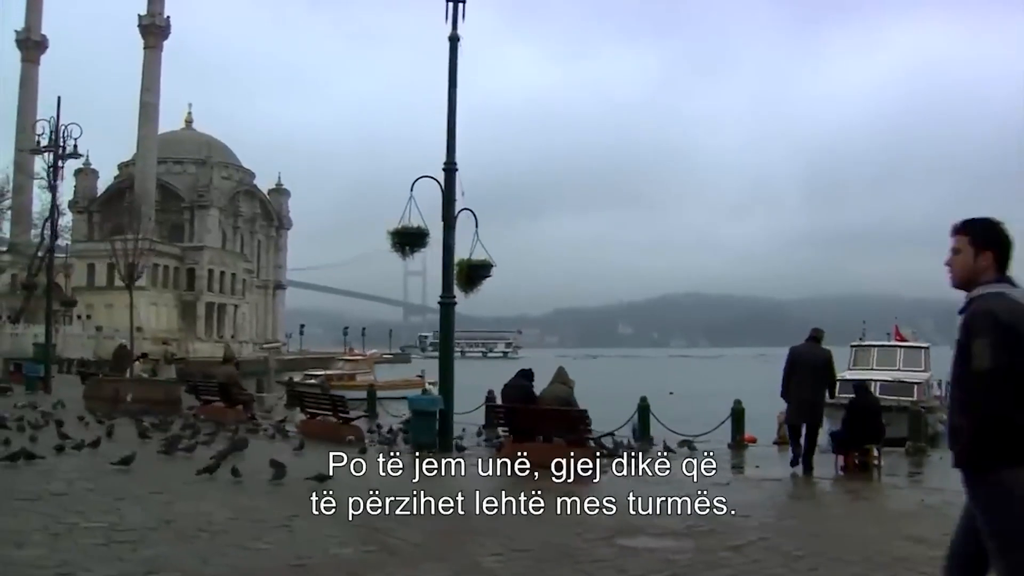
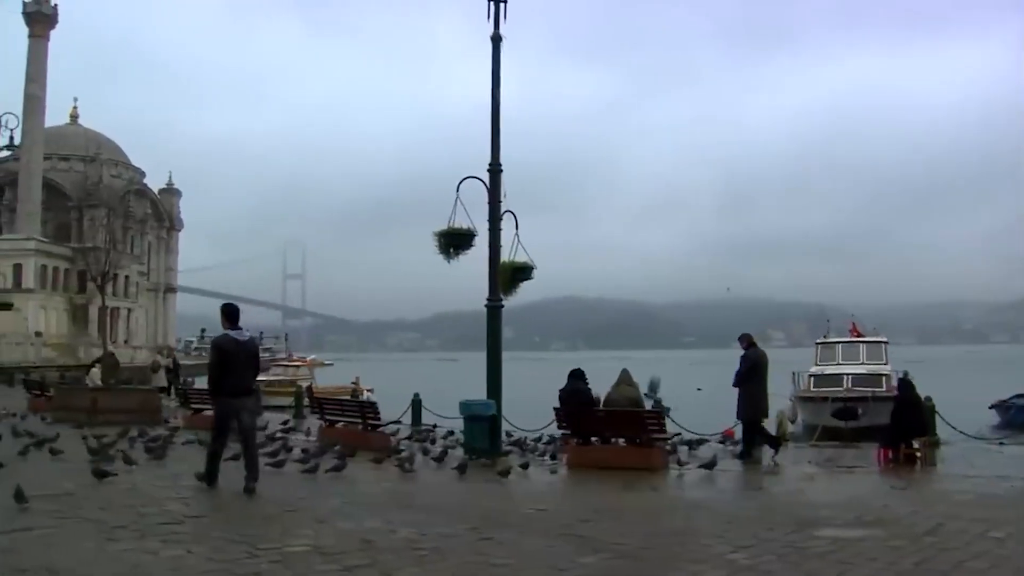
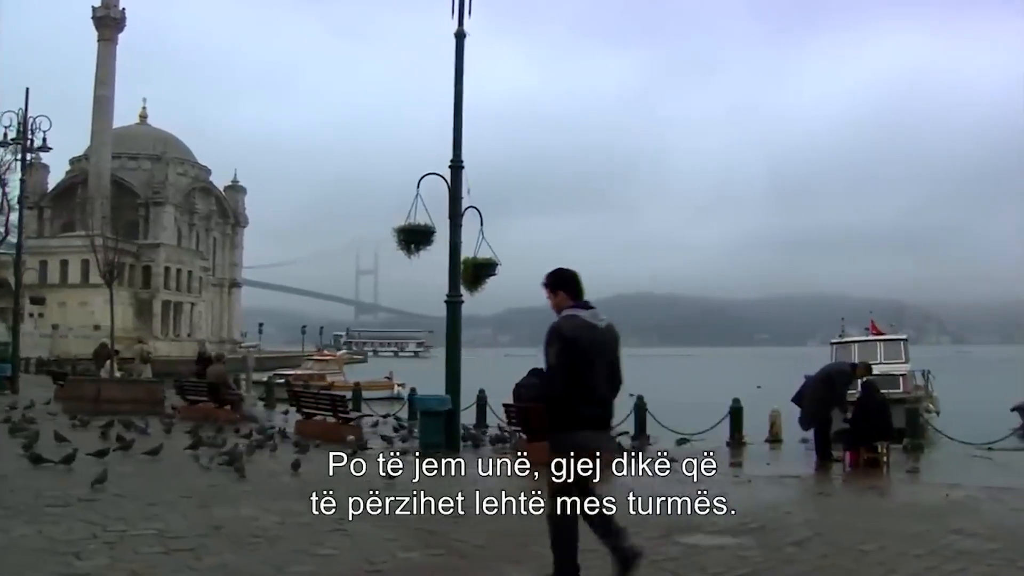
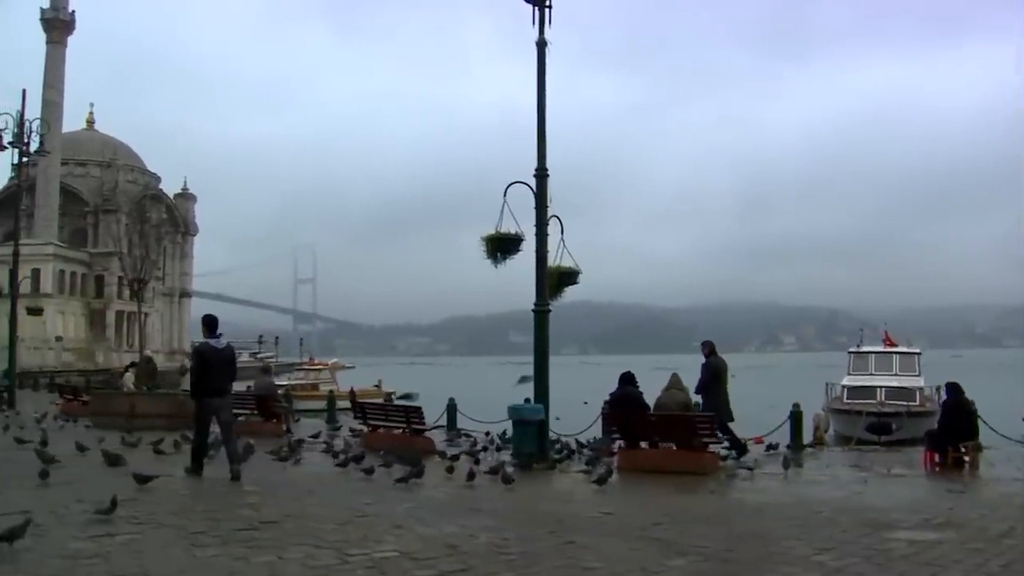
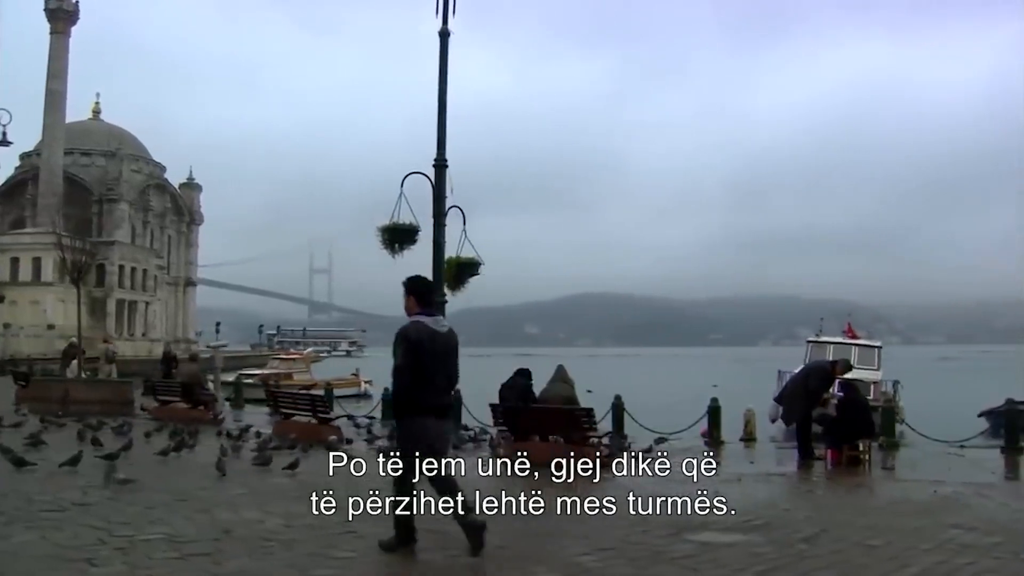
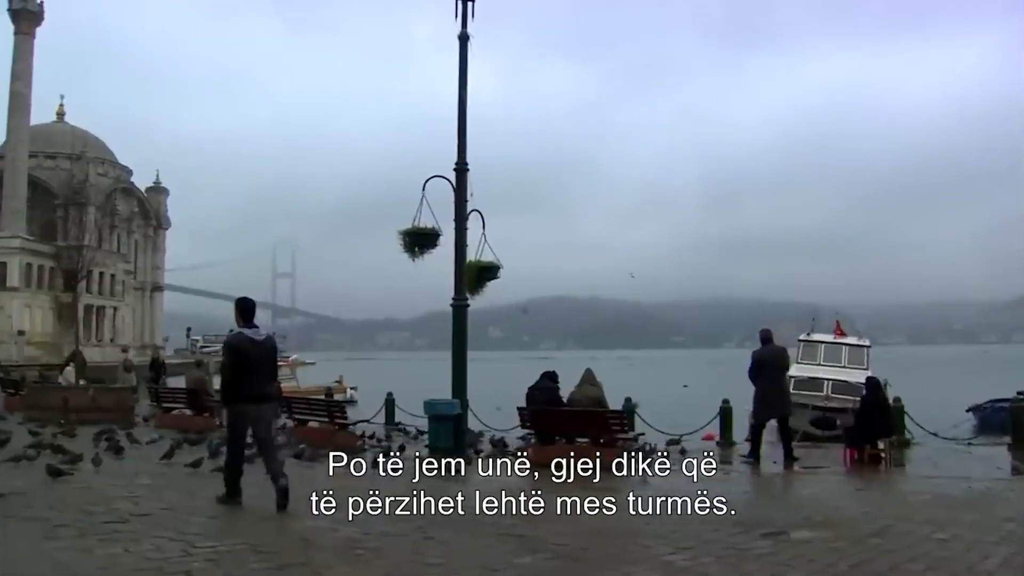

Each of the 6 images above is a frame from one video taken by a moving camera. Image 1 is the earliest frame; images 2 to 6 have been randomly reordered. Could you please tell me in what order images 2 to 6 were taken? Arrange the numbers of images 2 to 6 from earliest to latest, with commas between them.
3, 5, 6, 2, 4
